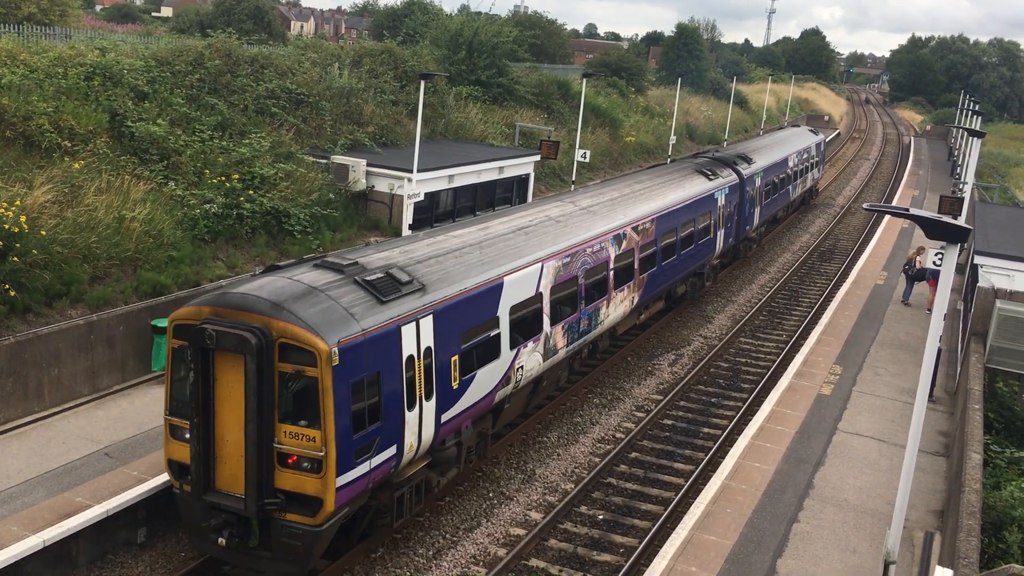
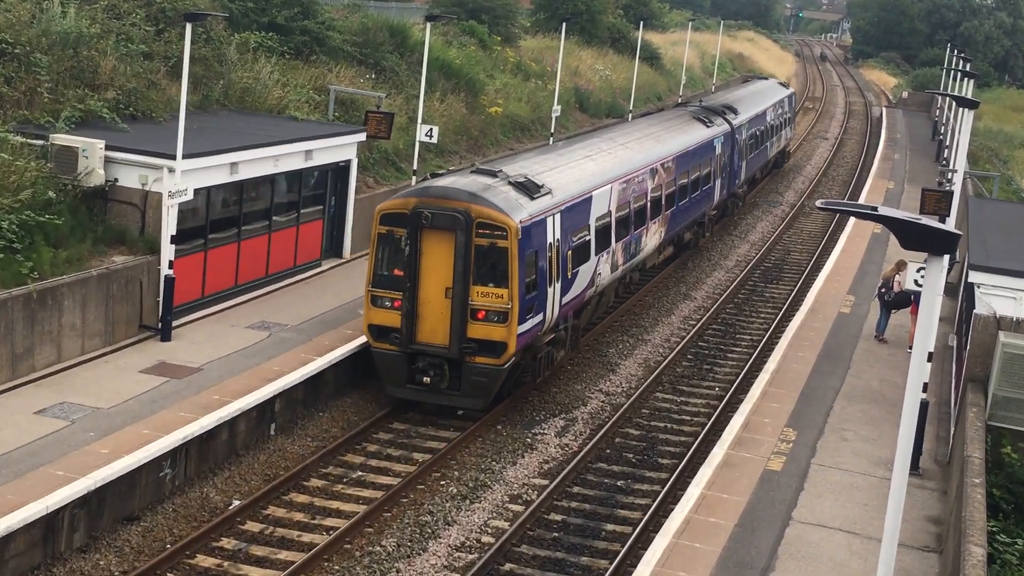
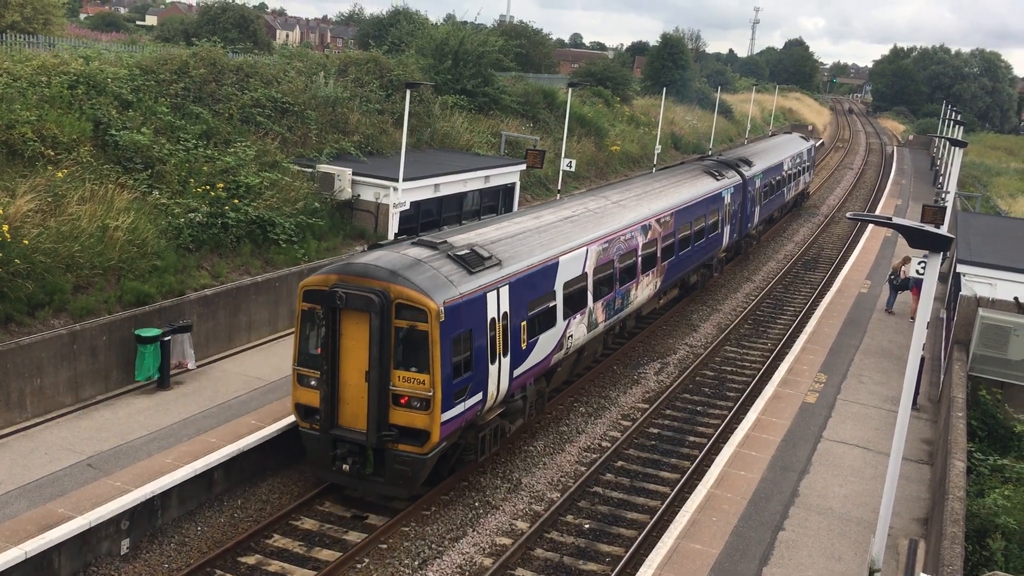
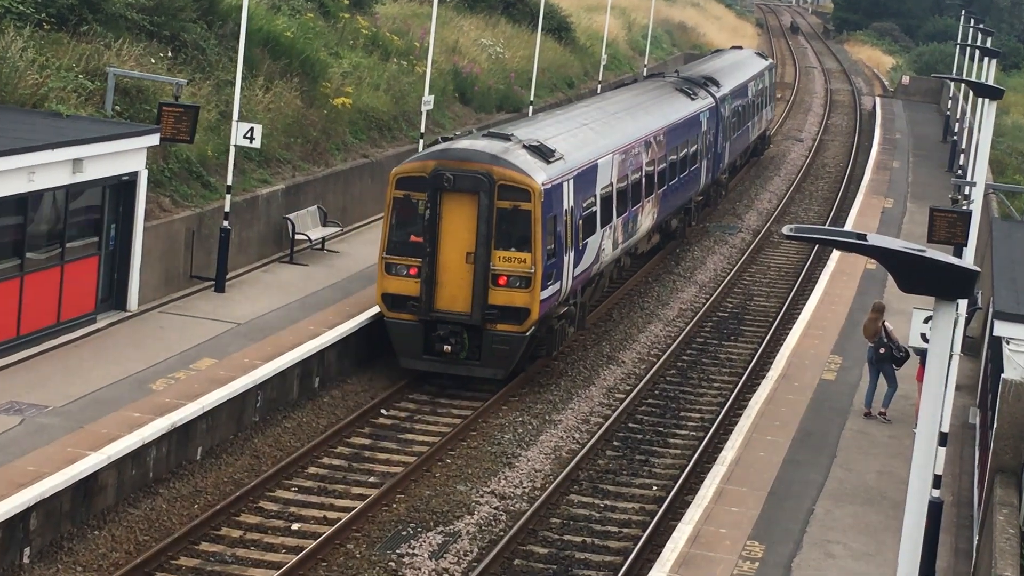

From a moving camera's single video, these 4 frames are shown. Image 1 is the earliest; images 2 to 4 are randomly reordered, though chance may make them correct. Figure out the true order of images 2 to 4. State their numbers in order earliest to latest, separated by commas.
3, 2, 4
